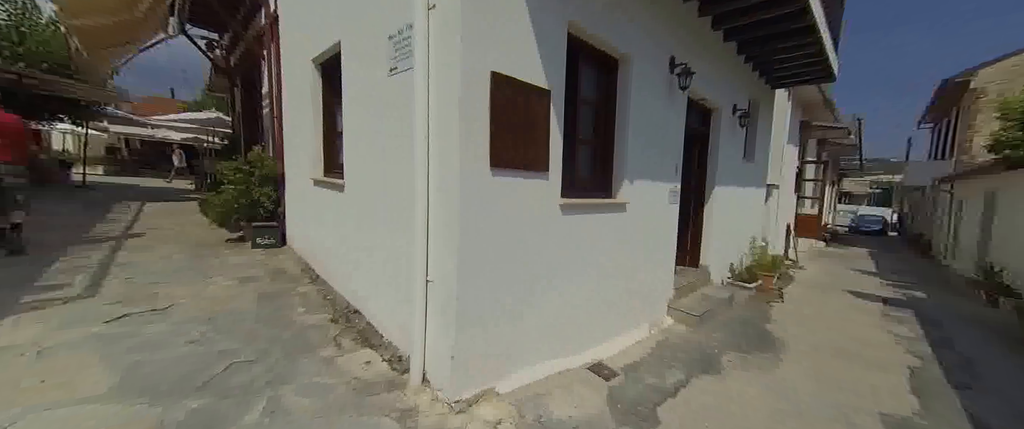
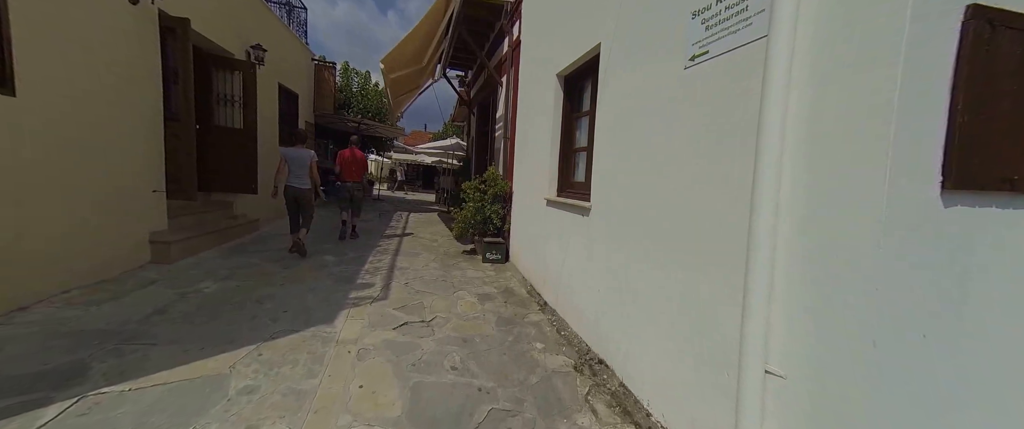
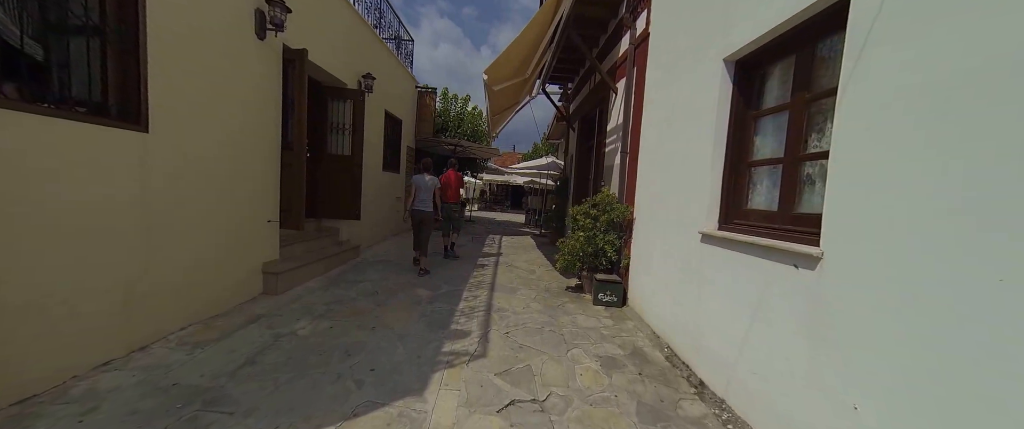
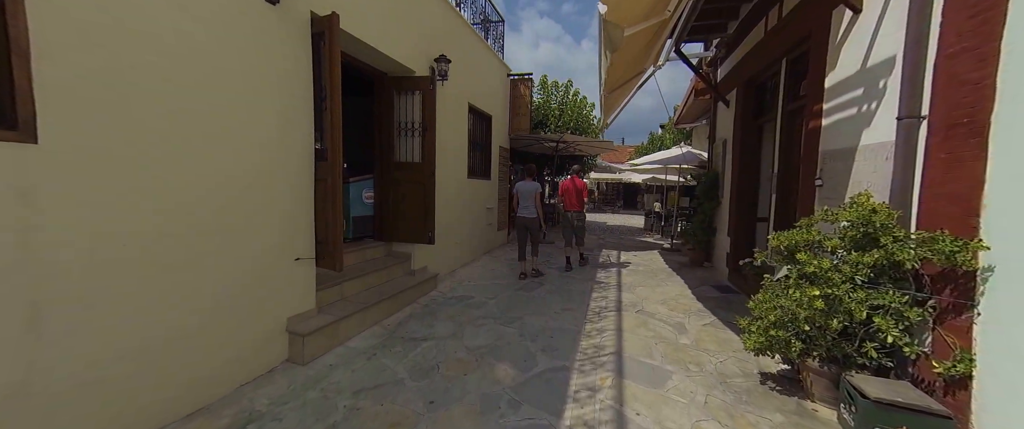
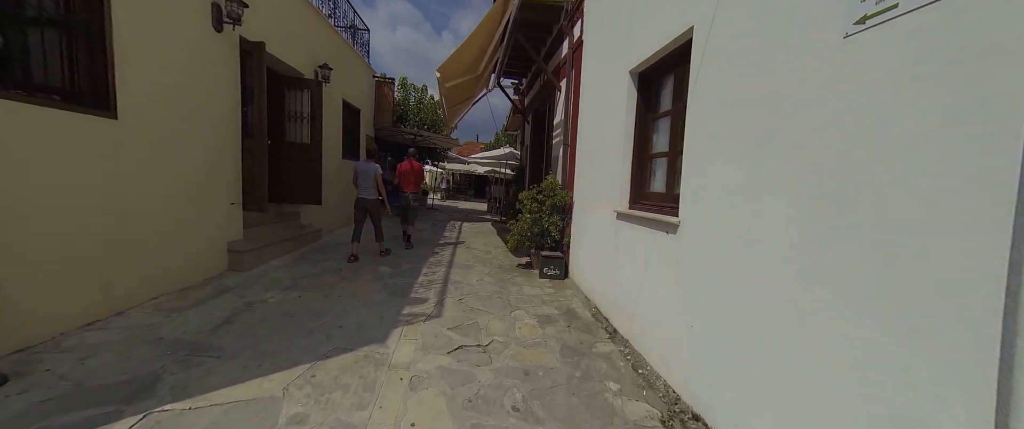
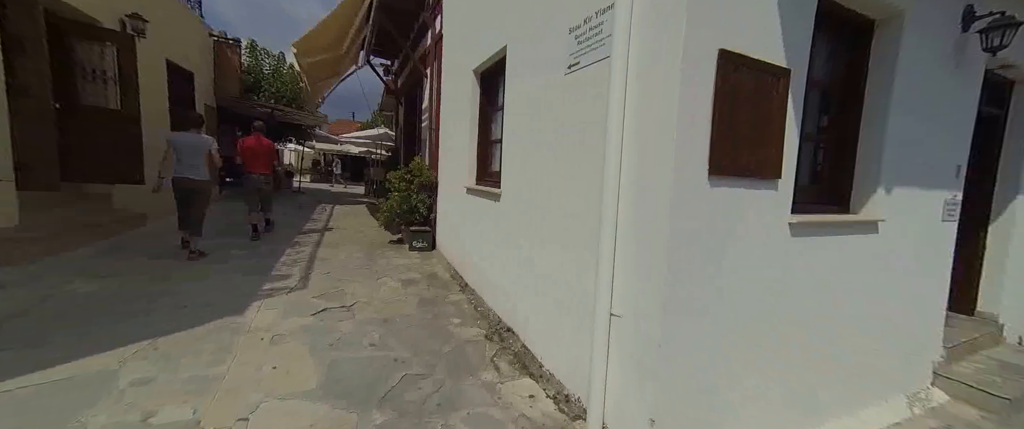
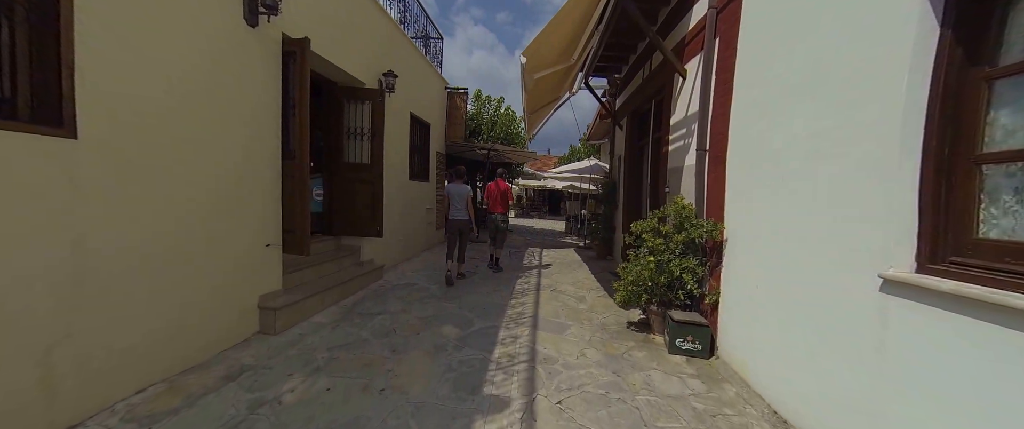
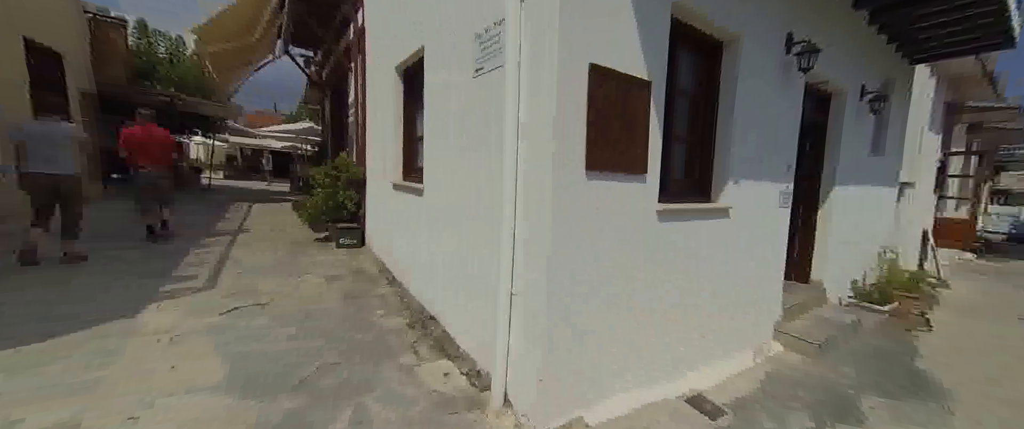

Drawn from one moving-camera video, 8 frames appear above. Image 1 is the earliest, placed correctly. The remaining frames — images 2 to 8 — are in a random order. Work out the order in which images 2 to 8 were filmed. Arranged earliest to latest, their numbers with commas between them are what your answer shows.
8, 6, 2, 5, 3, 7, 4
